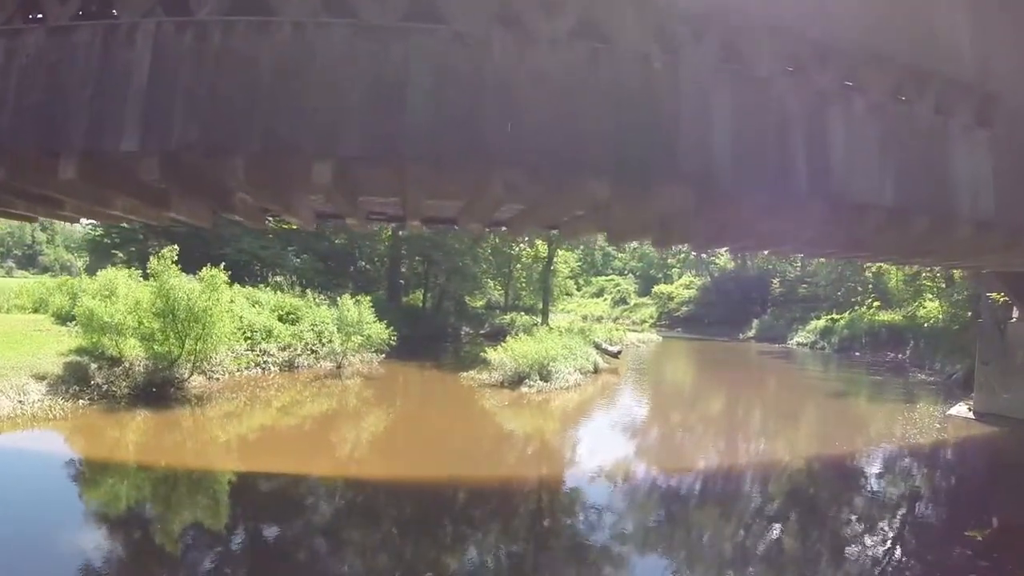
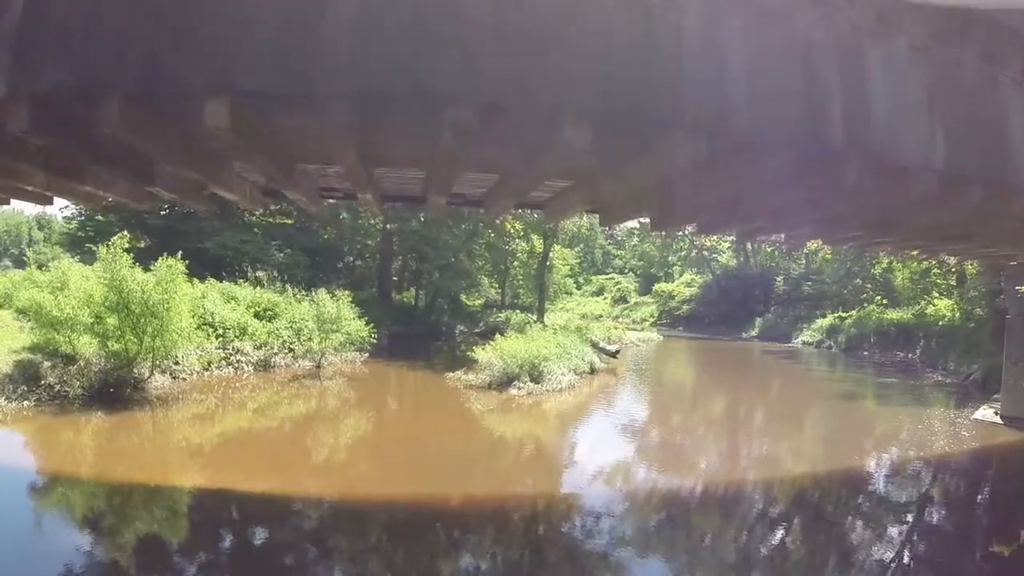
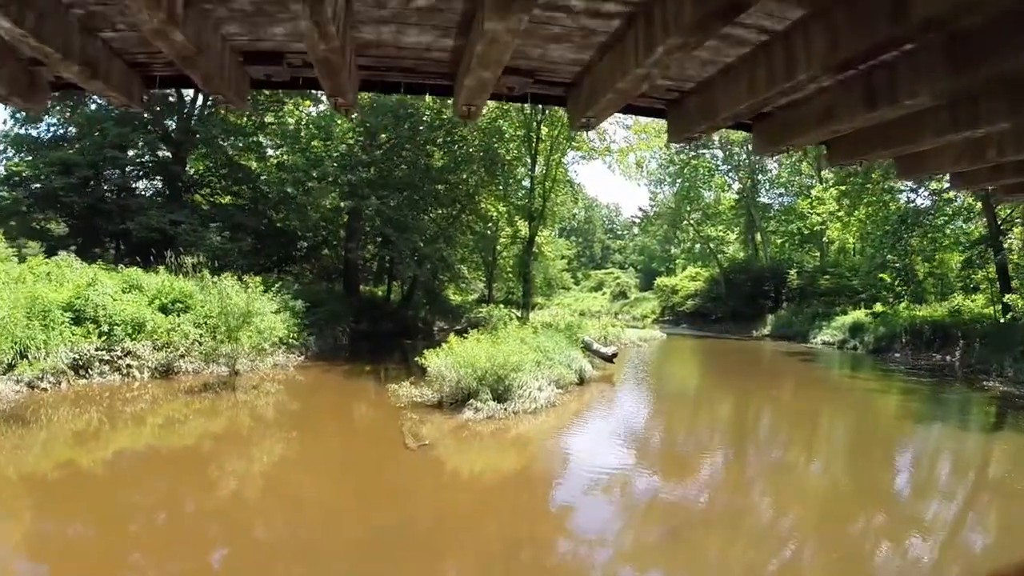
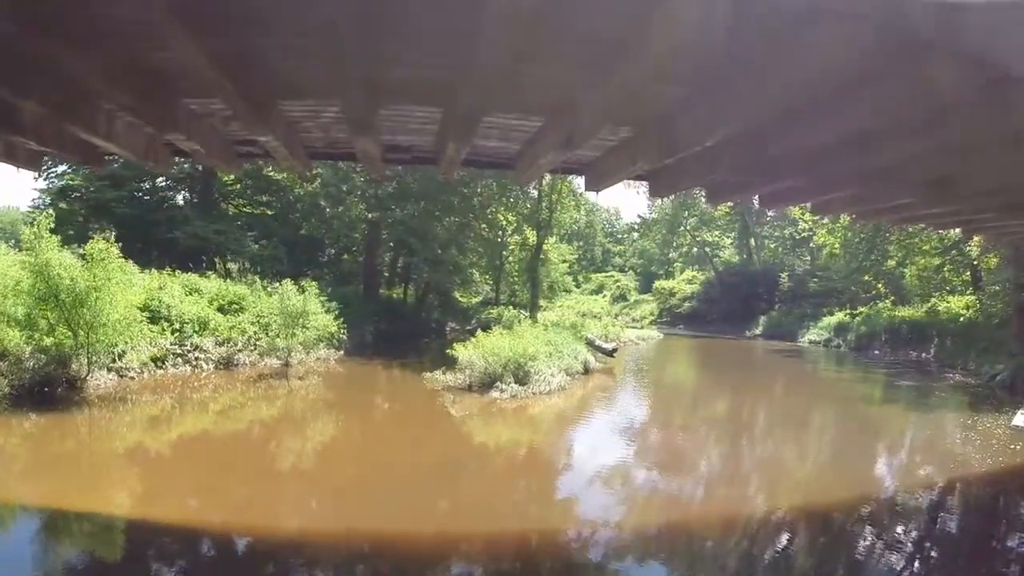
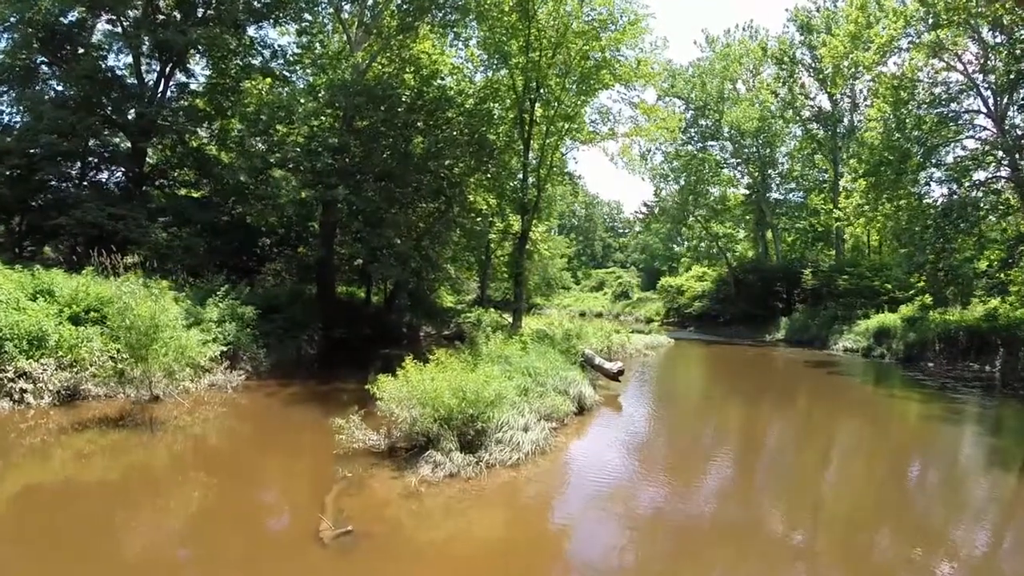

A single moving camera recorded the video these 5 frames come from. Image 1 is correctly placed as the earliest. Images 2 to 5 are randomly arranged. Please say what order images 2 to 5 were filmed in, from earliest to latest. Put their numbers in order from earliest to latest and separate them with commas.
2, 4, 3, 5
